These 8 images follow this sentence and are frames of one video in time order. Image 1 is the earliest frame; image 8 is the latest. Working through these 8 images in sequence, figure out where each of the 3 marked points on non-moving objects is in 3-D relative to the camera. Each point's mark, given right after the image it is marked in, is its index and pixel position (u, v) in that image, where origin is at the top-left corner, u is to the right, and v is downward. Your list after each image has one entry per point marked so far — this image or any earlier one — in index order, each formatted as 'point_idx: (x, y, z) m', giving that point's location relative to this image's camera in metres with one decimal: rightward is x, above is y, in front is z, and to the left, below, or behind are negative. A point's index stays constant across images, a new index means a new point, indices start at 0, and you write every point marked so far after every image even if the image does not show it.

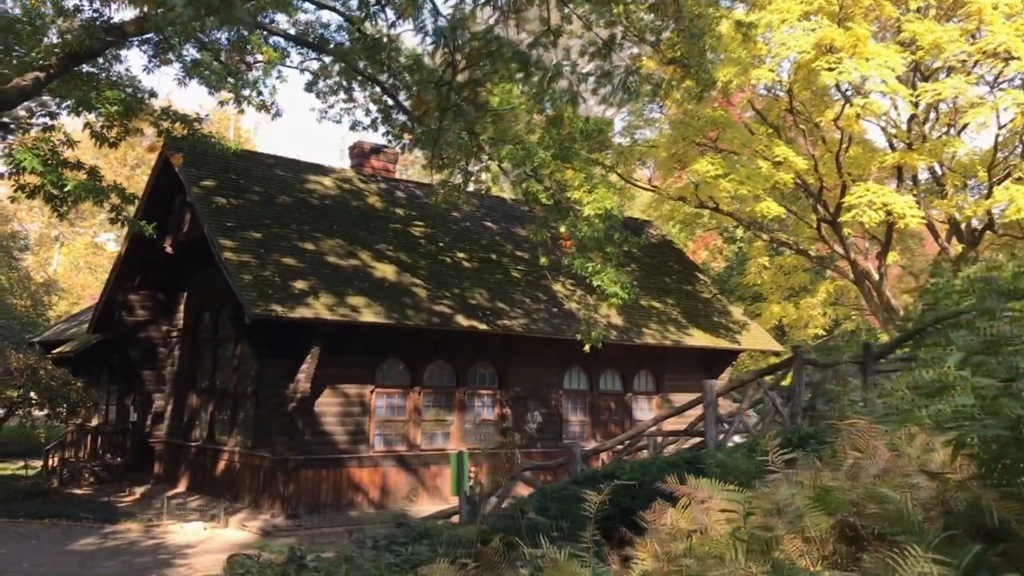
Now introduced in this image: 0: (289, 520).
0: (-3.7, -3.9, +16.2) m
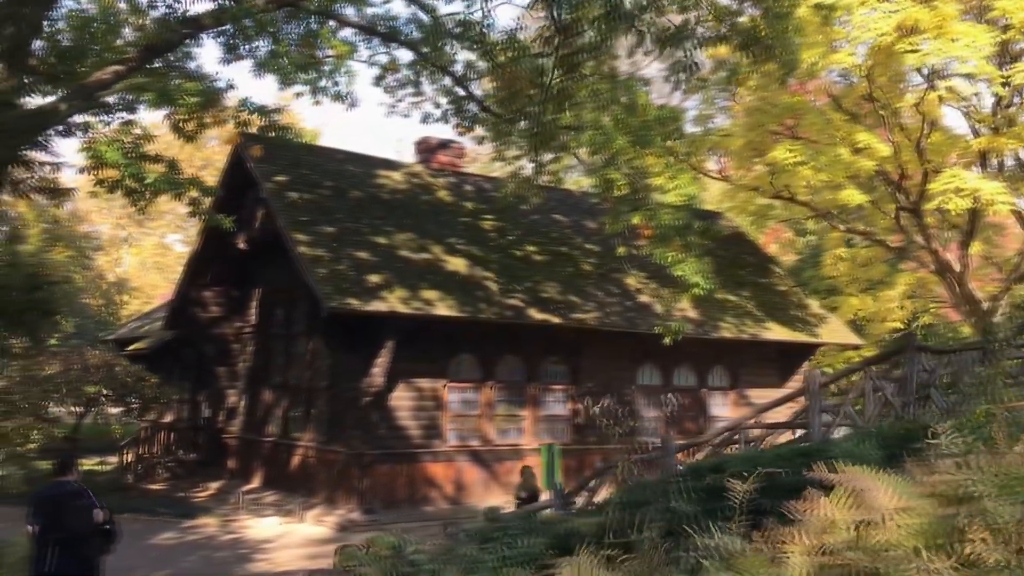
0: (-2.4, -3.8, +16.0) m
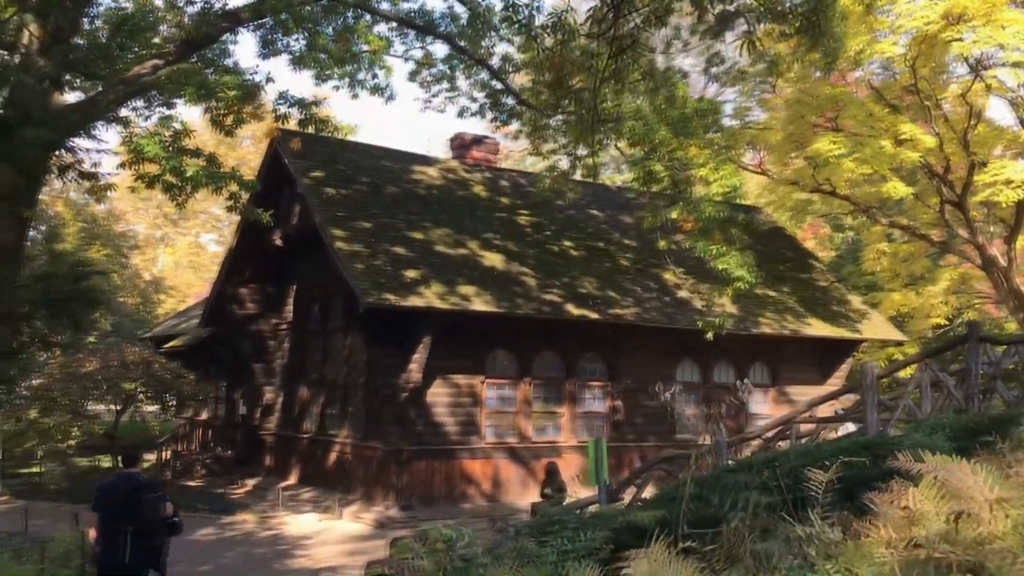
0: (-1.8, -3.7, +15.9) m
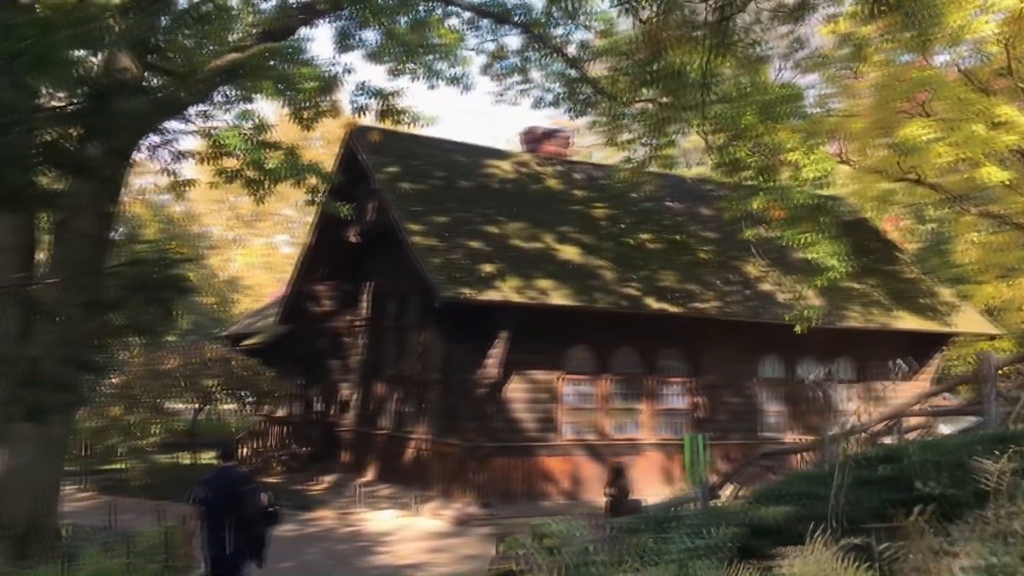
0: (-0.5, -3.6, +15.7) m
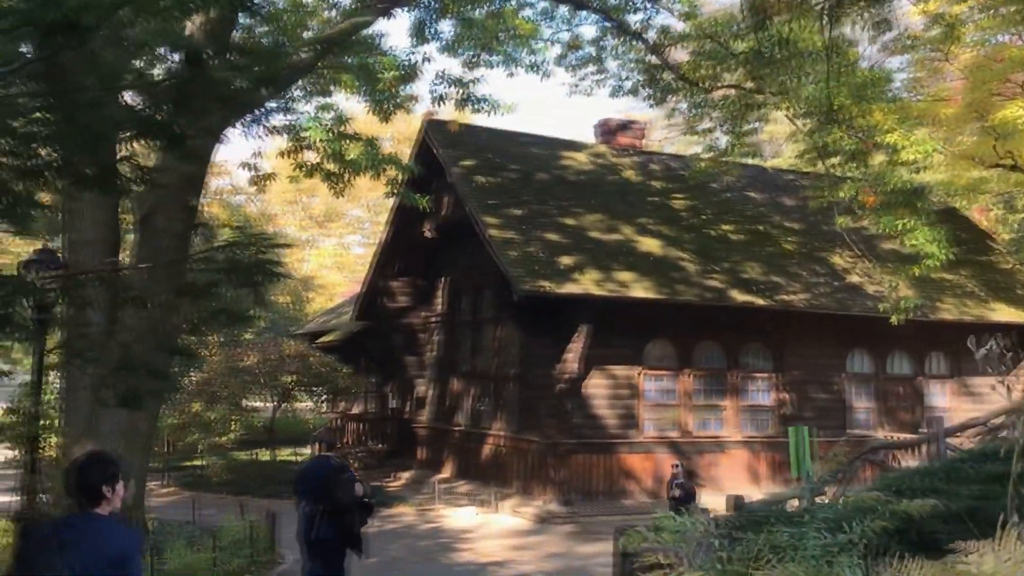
0: (+0.8, -3.5, +15.4) m
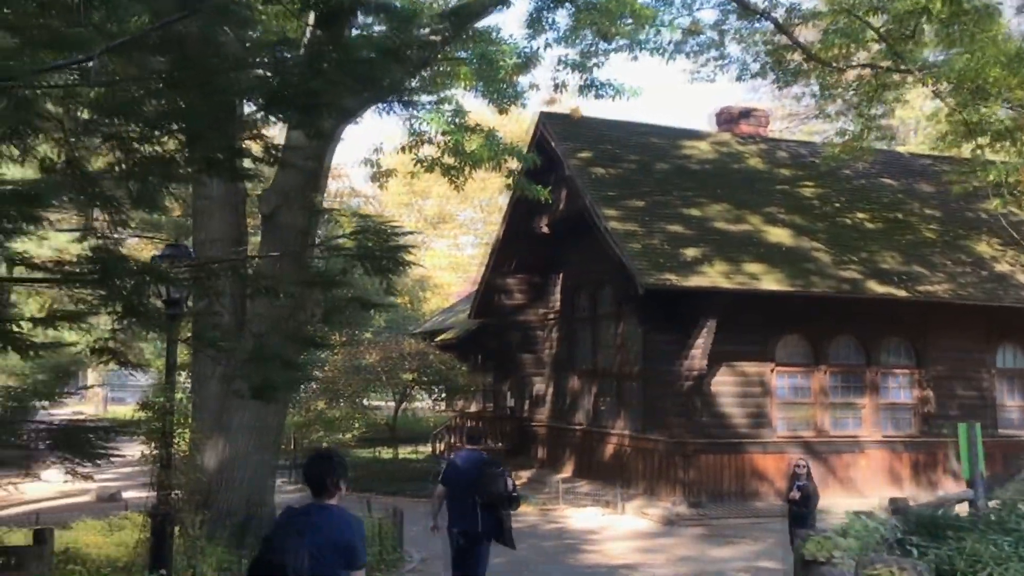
0: (+2.8, -3.4, +14.8) m
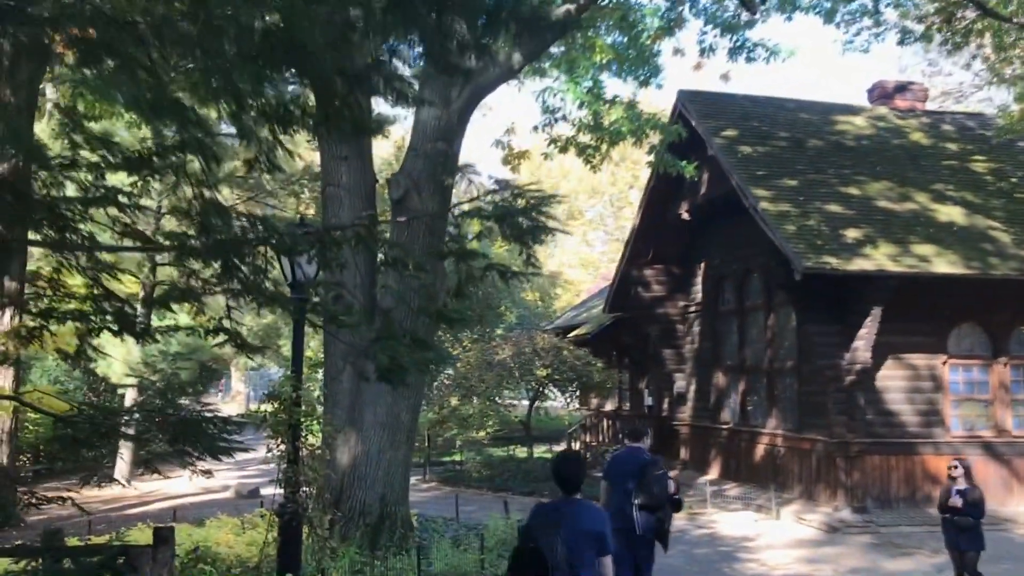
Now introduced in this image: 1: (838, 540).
0: (+4.9, -3.2, +13.5) m
1: (+4.3, -3.3, +12.6) m
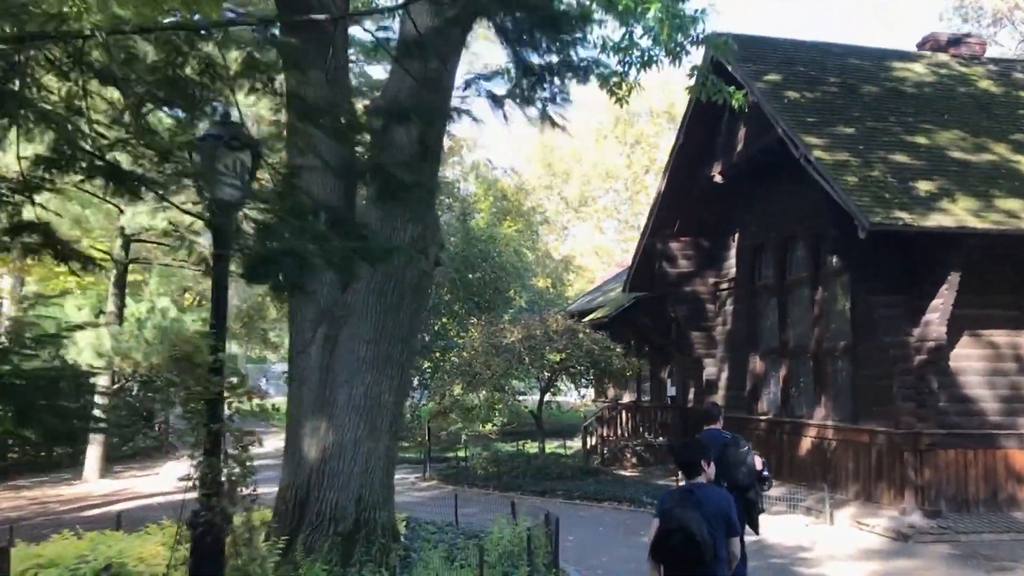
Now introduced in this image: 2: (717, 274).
0: (+5.0, -2.7, +11.3) m
1: (+4.4, -2.9, +10.5) m
2: (+3.7, +0.3, +17.7) m
